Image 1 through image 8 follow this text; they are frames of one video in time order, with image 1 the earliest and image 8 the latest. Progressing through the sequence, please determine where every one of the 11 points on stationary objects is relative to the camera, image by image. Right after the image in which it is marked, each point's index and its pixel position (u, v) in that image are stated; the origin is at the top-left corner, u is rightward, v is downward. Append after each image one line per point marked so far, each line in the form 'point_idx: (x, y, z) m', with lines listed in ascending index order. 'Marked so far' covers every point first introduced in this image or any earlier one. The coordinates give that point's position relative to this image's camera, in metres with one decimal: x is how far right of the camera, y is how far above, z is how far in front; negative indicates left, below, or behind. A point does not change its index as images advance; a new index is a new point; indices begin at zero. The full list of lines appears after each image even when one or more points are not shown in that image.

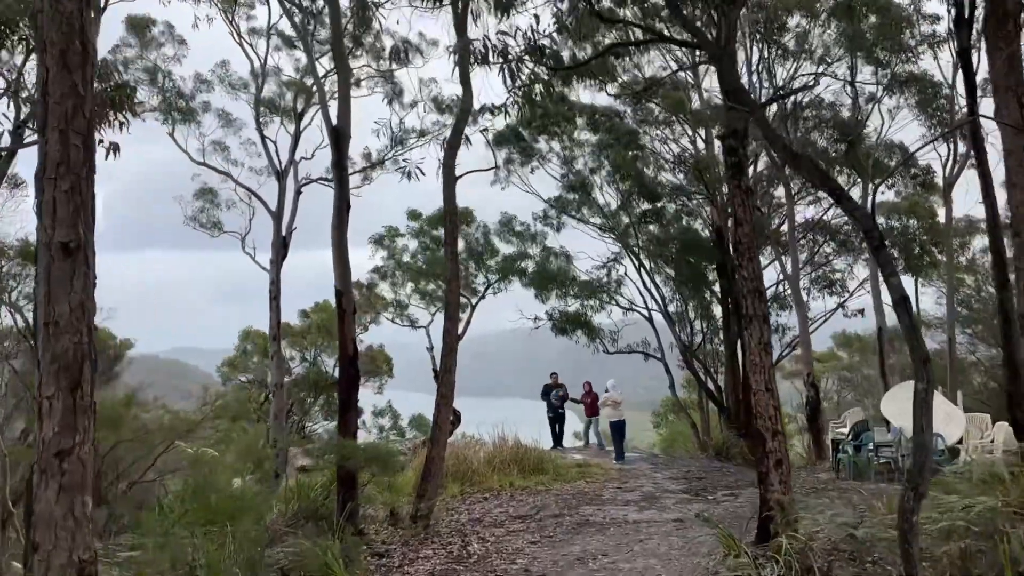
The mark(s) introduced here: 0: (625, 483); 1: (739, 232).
0: (+2.0, -3.3, +14.8) m
1: (+2.0, +0.5, +7.6) m
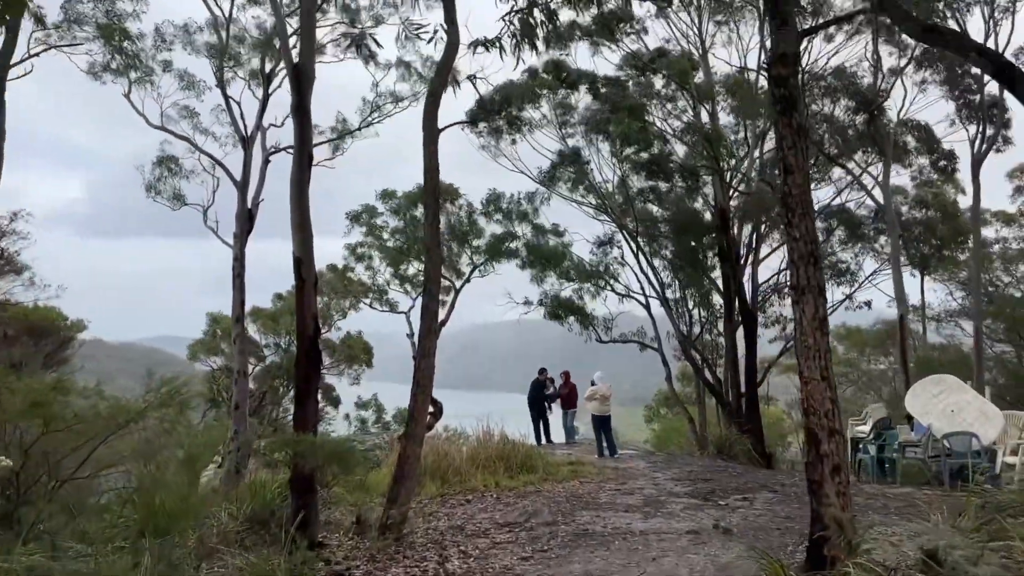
0: (+1.7, -3.0, +13.3) m
1: (+2.0, +0.8, +6.1) m
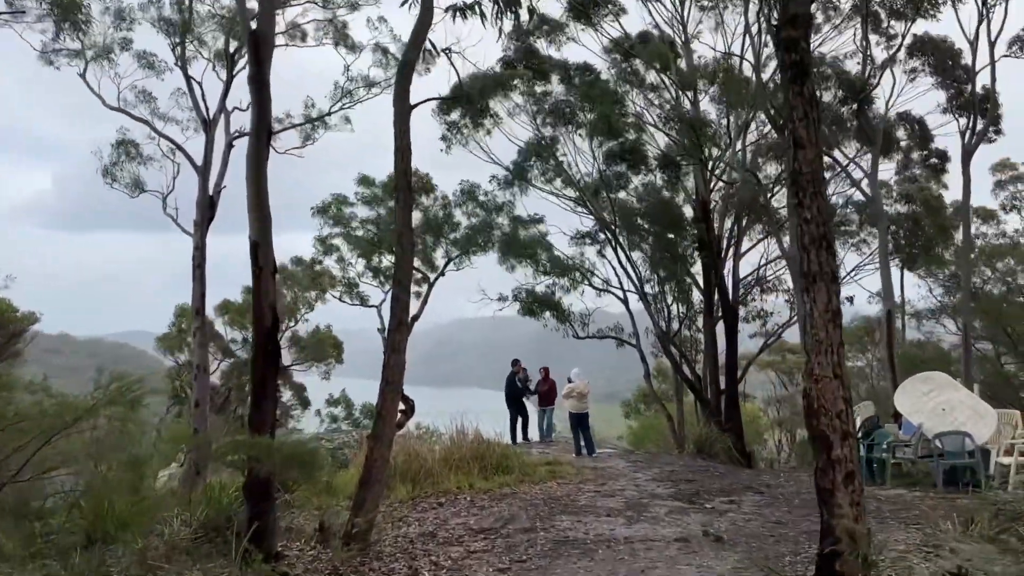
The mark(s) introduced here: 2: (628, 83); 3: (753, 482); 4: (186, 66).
0: (+1.4, -2.9, +12.7) m
1: (+1.8, +0.8, +5.5) m
2: (+2.6, +4.6, +19.6) m
3: (+3.6, -2.9, +12.9) m
4: (-6.1, +4.2, +16.1) m
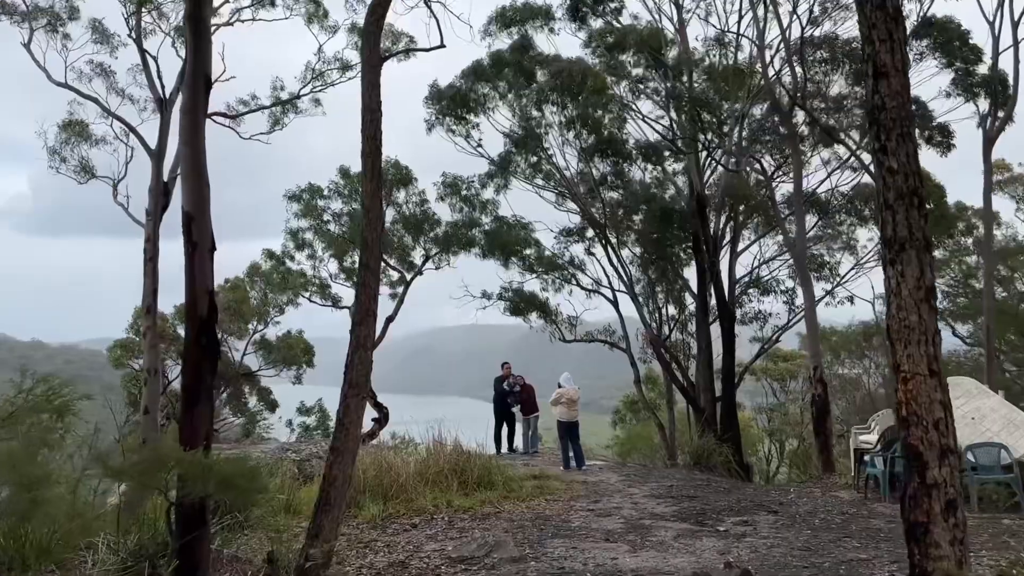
0: (+1.1, -2.8, +11.4) m
1: (+1.8, +1.0, +4.3) m
2: (+2.3, +4.6, +18.3) m
3: (+3.4, -2.8, +11.6) m
4: (-6.4, +4.2, +14.7) m
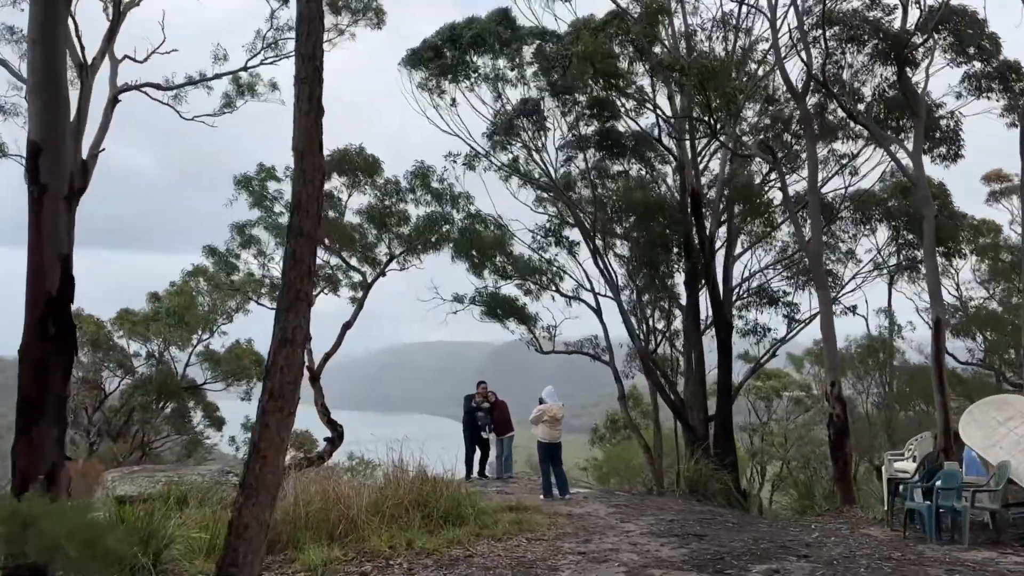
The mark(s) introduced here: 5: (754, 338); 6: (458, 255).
0: (+0.9, -2.8, +9.4) m
1: (+1.9, +1.2, +2.4) m
2: (+1.8, +4.5, +16.6) m
3: (+3.1, -2.8, +9.8) m
4: (-6.7, +4.3, +12.6) m
5: (+5.1, -1.1, +18.1) m
6: (-1.1, +0.7, +17.5) m
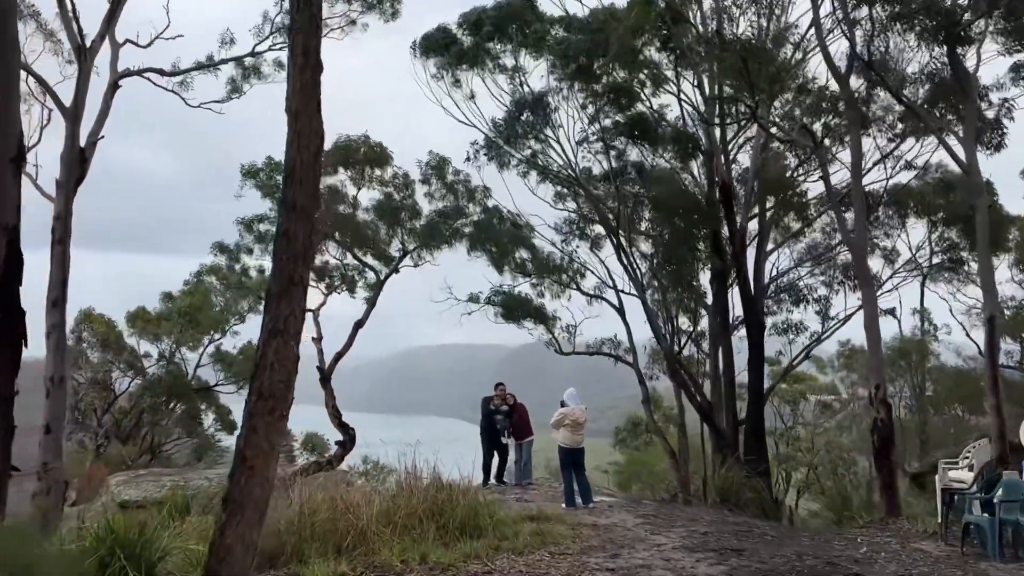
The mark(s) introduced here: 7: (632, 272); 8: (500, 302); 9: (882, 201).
0: (+1.1, -2.7, +8.7) m
1: (+1.9, +1.3, +1.7) m
2: (+2.2, +4.6, +15.9) m
3: (+3.3, -2.8, +9.0) m
4: (-6.4, +4.4, +12.0) m
5: (+5.5, -1.0, +17.2) m
6: (-0.7, +0.7, +16.8) m
7: (+2.4, +0.3, +17.0) m
8: (-0.2, -0.3, +17.5) m
9: (+7.4, +1.7, +17.3) m
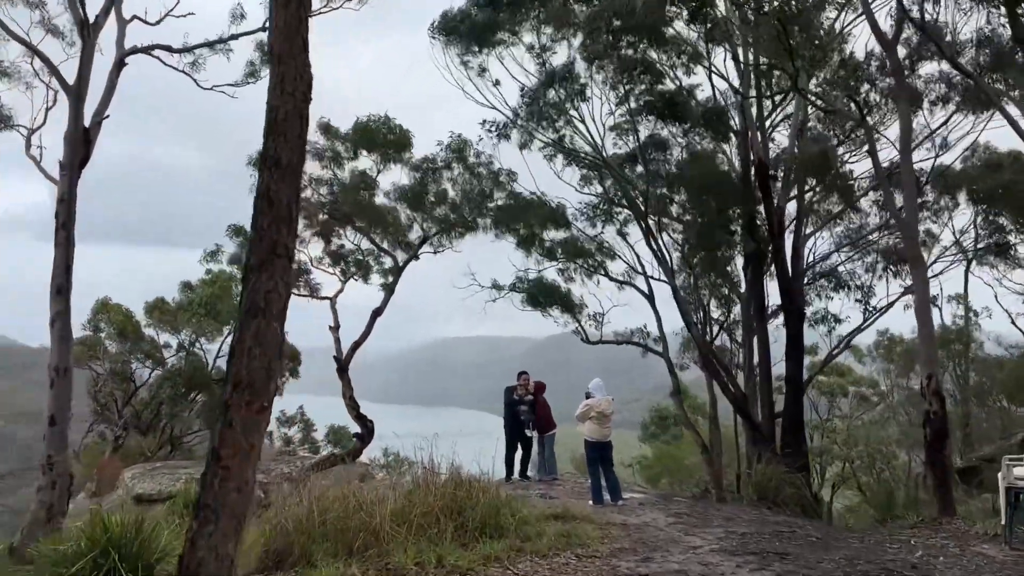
0: (+1.3, -2.6, +8.0) m
1: (+1.9, +1.4, +0.9) m
2: (+2.6, +4.8, +15.1) m
3: (+3.6, -2.6, +8.2) m
4: (-6.1, +4.6, +11.5) m
5: (+6.0, -0.7, +16.4) m
6: (-0.3, +1.0, +16.2) m
7: (+2.8, +0.6, +16.3) m
8: (+0.2, 0.0, +16.9) m
9: (+7.9, +2.0, +16.4) m
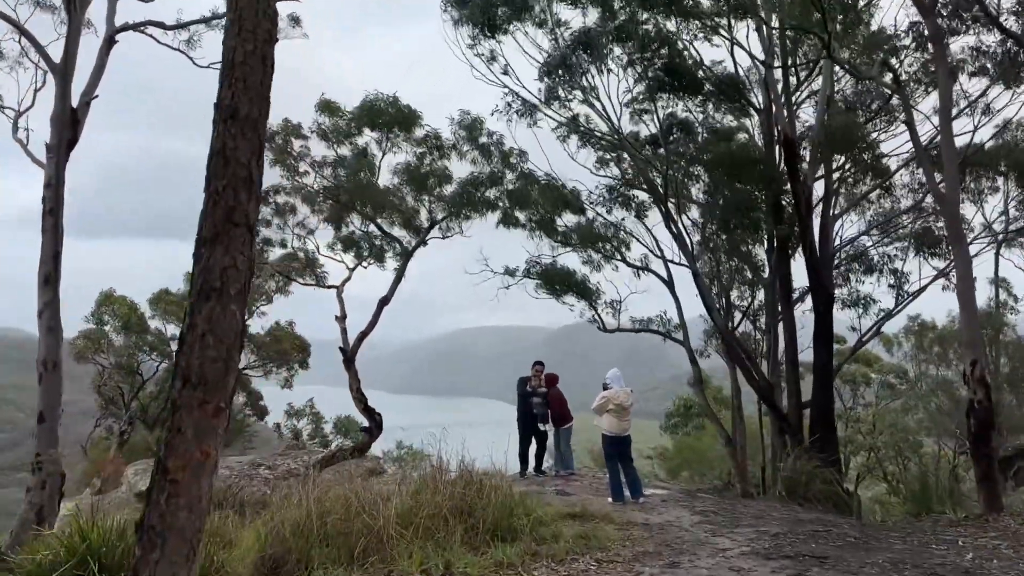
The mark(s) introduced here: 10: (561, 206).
0: (+1.4, -2.4, +7.4) m
1: (+1.9, +1.4, +0.2) m
2: (+2.8, +5.1, +14.3) m
3: (+3.7, -2.4, +7.5) m
4: (-6.0, +4.7, +10.9) m
5: (+6.2, -0.4, +15.7) m
6: (0.0, +1.2, +15.5) m
7: (+3.1, +0.8, +15.5) m
8: (+0.5, +0.2, +16.2) m
9: (+8.1, +2.3, +15.6) m
10: (+0.8, +1.4, +14.9) m
